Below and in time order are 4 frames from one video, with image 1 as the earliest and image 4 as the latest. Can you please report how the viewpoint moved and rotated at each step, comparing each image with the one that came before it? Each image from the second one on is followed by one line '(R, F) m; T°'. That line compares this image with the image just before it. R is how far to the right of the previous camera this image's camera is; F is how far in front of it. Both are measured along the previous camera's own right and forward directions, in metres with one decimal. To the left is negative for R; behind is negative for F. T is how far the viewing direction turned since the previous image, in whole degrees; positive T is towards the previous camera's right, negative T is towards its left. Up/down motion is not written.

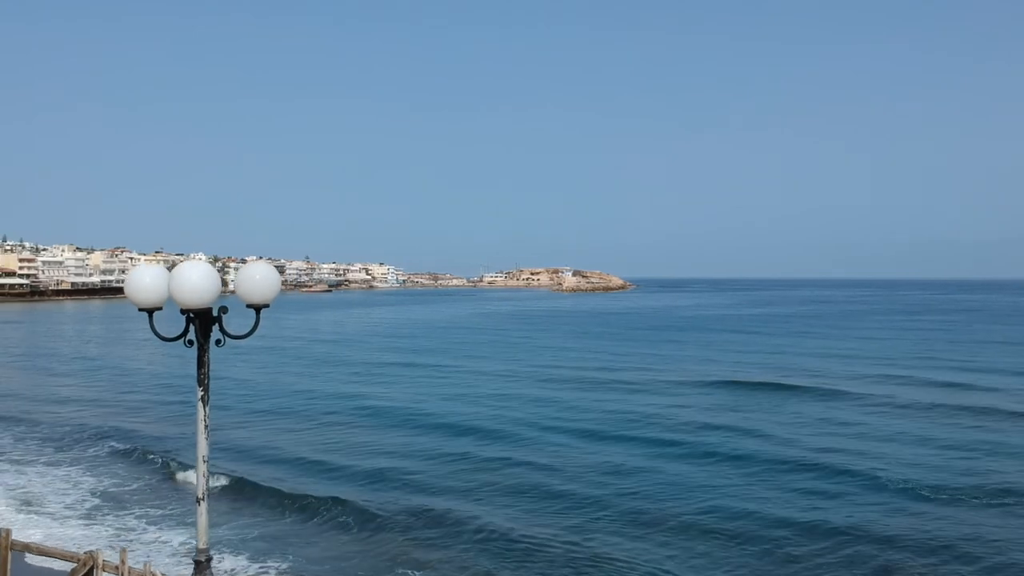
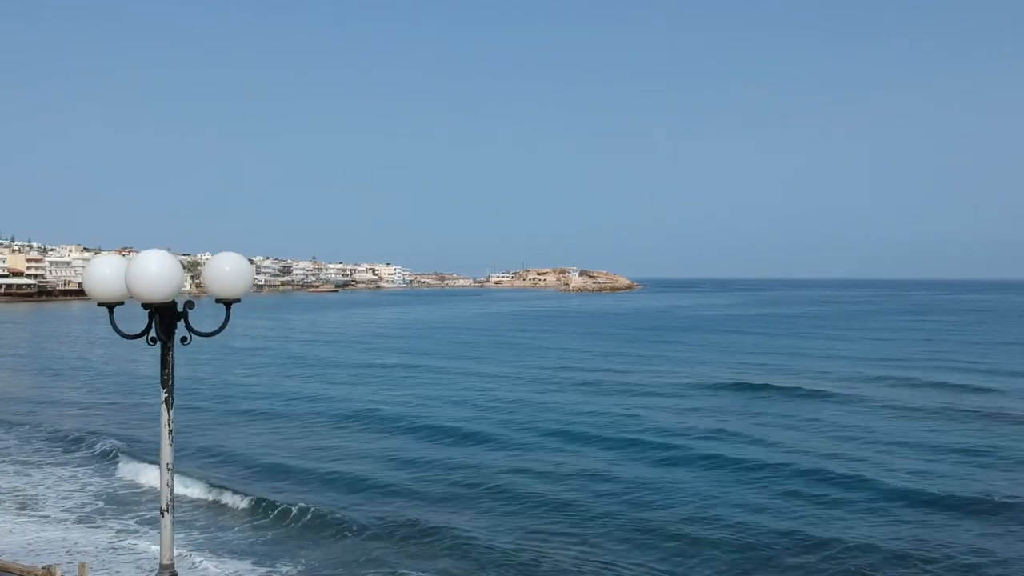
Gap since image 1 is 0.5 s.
(-0.5, +0.6) m; 0°
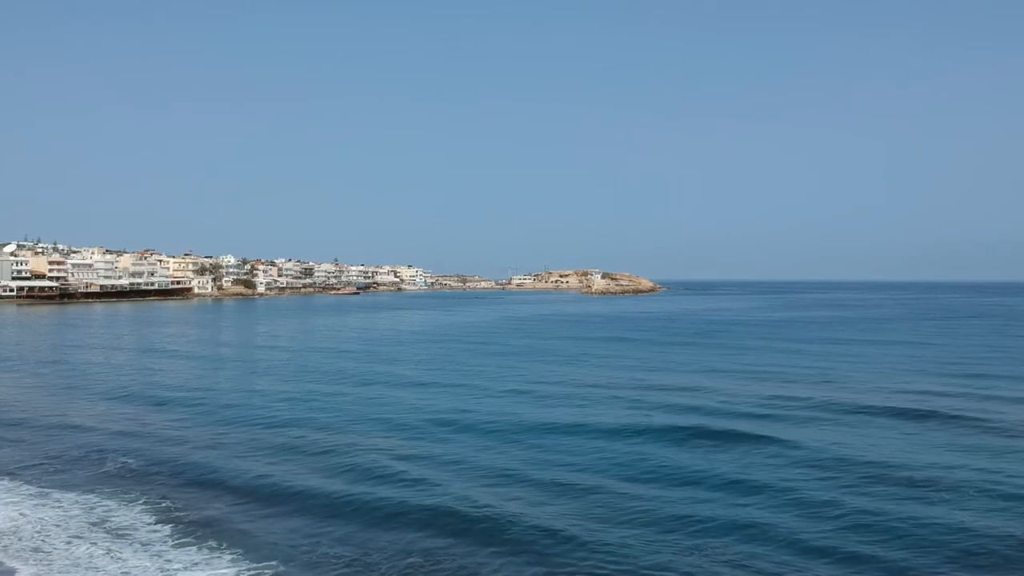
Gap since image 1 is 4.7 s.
(+0.2, +0.4) m; -2°
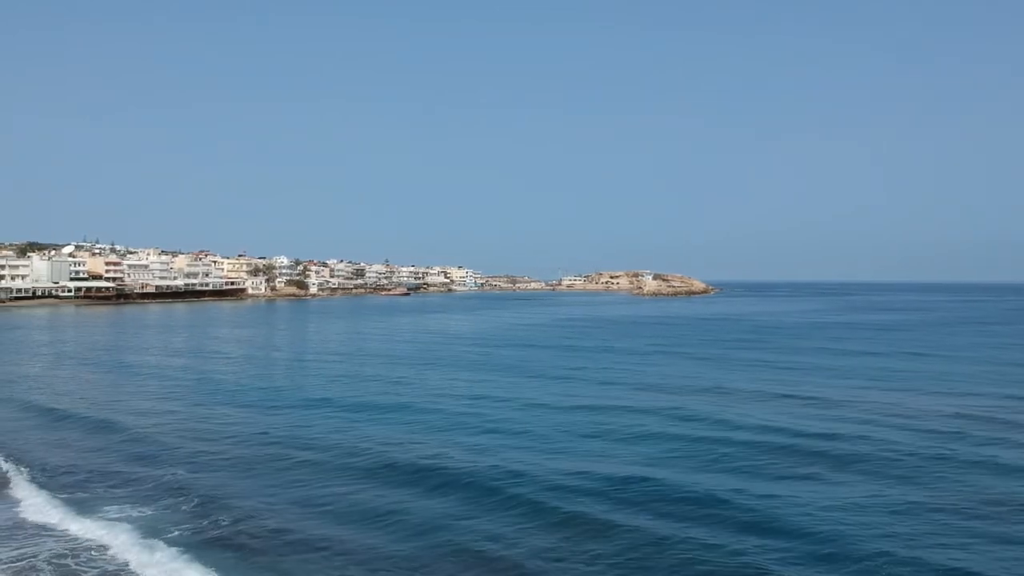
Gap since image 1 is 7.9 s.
(-0.6, +1.3) m; -3°
